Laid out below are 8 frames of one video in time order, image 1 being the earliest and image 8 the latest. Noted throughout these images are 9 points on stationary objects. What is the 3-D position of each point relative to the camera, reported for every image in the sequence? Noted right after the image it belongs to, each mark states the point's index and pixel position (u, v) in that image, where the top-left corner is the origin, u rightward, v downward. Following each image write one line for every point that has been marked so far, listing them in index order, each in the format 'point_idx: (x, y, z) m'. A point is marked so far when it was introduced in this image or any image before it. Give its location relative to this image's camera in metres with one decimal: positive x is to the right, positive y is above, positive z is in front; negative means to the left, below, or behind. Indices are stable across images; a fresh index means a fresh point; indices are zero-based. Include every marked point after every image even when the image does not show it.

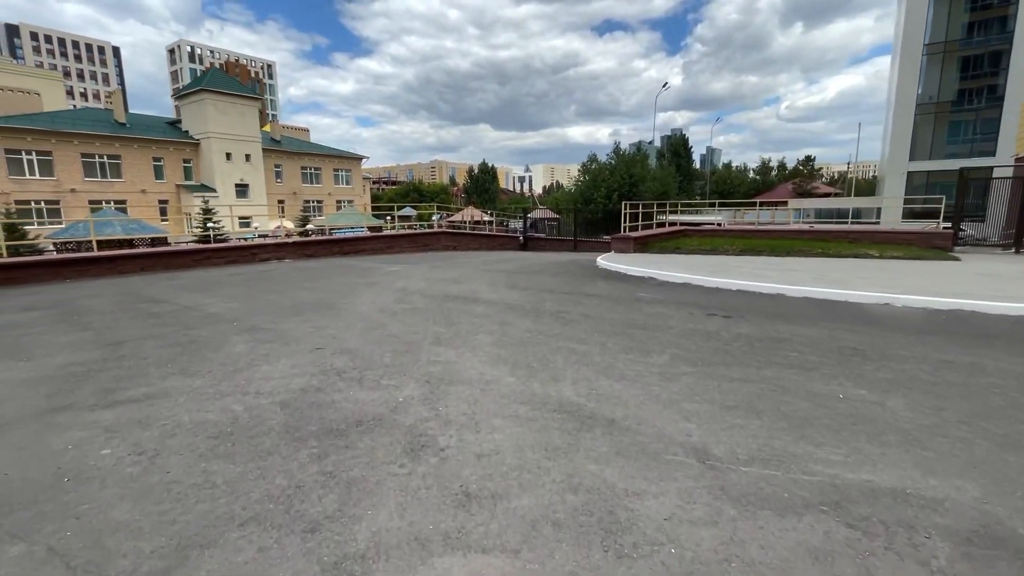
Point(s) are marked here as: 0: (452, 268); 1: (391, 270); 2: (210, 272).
0: (-1.4, +0.4, +10.9) m
1: (-2.7, +0.4, +10.8) m
2: (-6.6, +0.3, +10.4) m
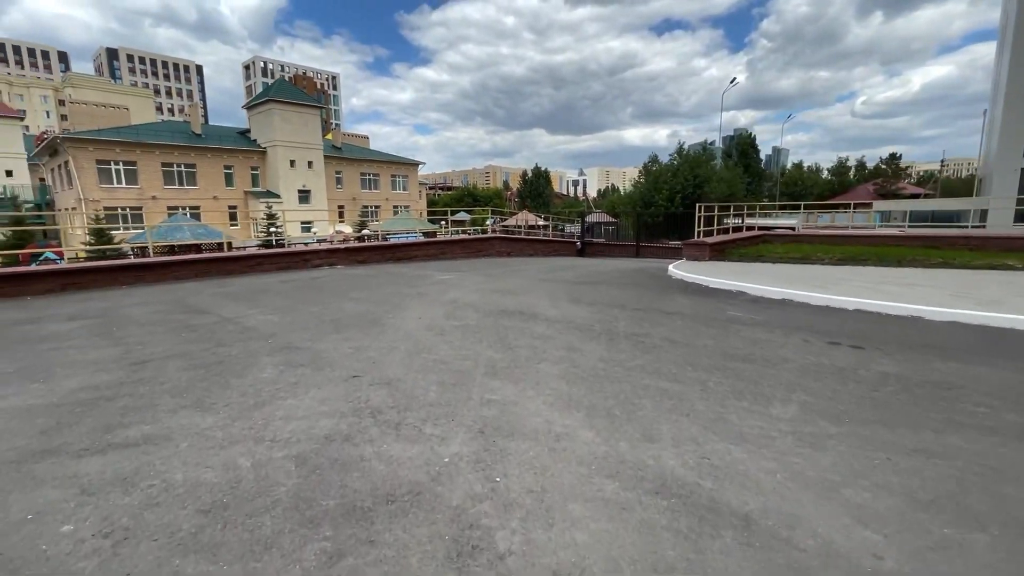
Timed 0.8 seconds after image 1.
0: (-0.1, +0.2, +10.0) m
1: (-1.5, +0.2, +10.1) m
2: (-5.4, +0.2, +10.1) m
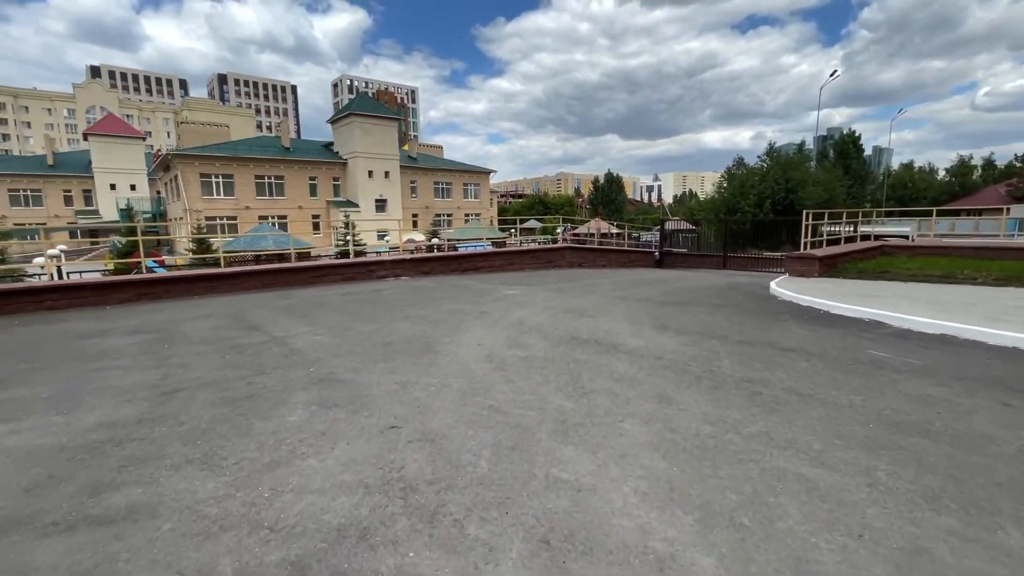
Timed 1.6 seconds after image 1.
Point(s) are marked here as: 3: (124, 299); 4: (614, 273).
0: (+1.3, -0.1, +9.0) m
1: (-0.1, -0.1, +9.3) m
2: (-3.9, -0.1, +9.9) m
3: (-7.1, -0.2, +8.8) m
4: (+3.2, +0.5, +14.9) m
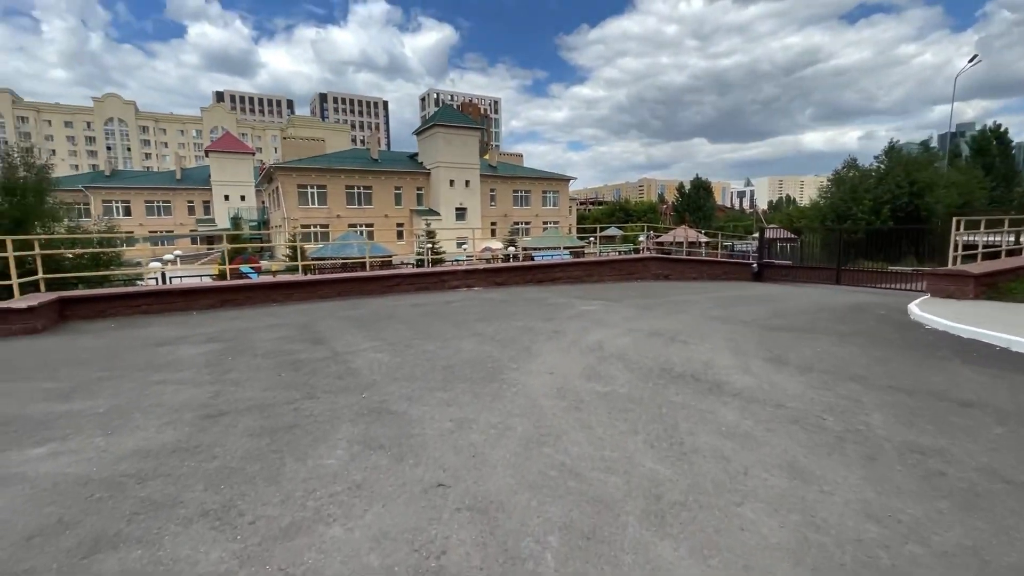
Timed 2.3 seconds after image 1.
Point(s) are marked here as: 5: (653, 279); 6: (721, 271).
0: (+2.6, -0.4, +8.0) m
1: (+1.3, -0.4, +8.4) m
2: (-2.4, -0.3, +9.6) m
3: (-5.7, -0.3, +9.1) m
4: (+5.5, 0.0, +13.4) m
5: (+4.4, +0.3, +14.9) m
6: (+7.4, +0.6, +16.8) m
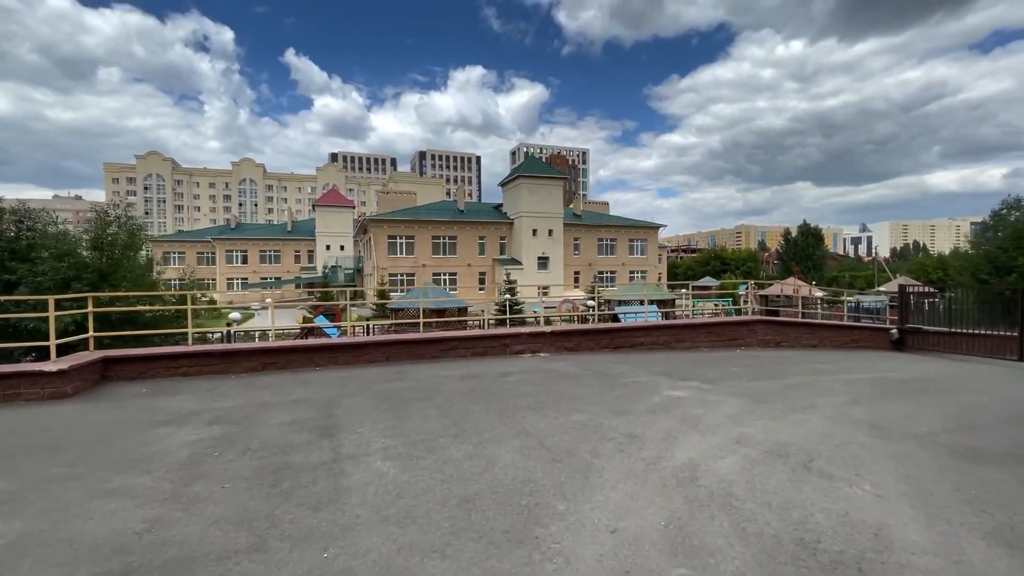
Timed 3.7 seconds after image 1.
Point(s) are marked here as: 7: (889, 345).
0: (+3.4, -1.5, +5.8) m
1: (+2.2, -1.5, +6.5) m
2: (-1.2, -1.5, +8.4) m
3: (-4.6, -1.4, +8.4) m
4: (+7.2, -1.6, +10.7) m
5: (+6.4, -1.5, +12.4) m
6: (+9.7, -1.4, +13.7) m
7: (+11.6, -1.8, +14.7) m
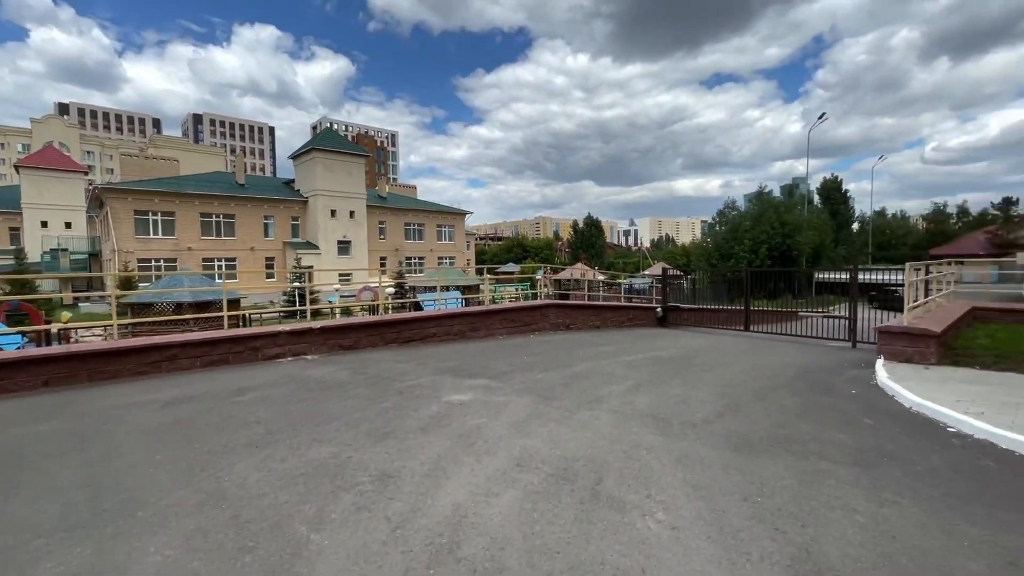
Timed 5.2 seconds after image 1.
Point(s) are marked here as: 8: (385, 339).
0: (+0.7, -1.3, +5.2) m
1: (-0.6, -1.3, +5.4) m
2: (-4.5, -1.3, +5.8) m
3: (-7.7, -1.3, +4.6) m
4: (+2.4, -1.2, +11.2) m
5: (+1.0, -1.1, +12.4) m
6: (+3.5, -0.9, +14.9) m
7: (+4.9, -1.2, +16.6) m
8: (-2.5, -1.0, +9.3) m
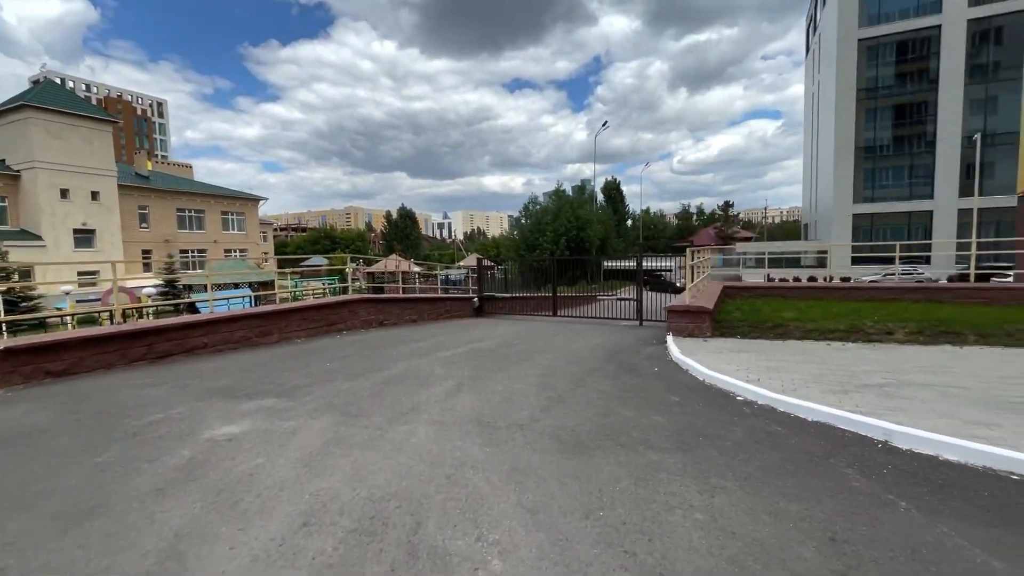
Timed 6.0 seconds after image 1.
0: (-1.1, -1.2, +4.3) m
1: (-2.4, -1.3, +4.0) m
2: (-6.2, -1.4, +2.9) m
3: (-8.7, -1.5, +0.6) m
4: (-1.8, -1.0, +10.5) m
5: (-3.5, -0.9, +11.1) m
6: (-2.1, -0.6, +14.3) m
7: (-1.4, -0.8, +16.4) m
8: (-5.6, -1.0, +7.0) m
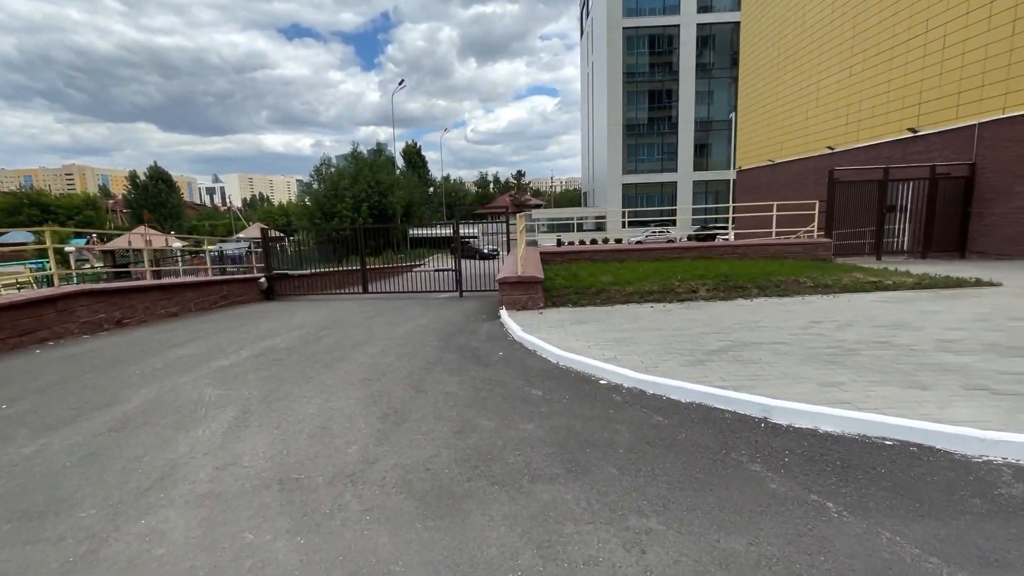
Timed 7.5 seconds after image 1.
0: (-2.1, -1.2, +2.5) m
1: (-3.2, -1.4, +1.7) m
2: (-6.2, -1.8, -0.7) m
3: (-7.6, -2.3, -3.8) m
4: (-5.2, -0.7, +7.9) m
5: (-7.0, -0.7, +7.8) m
6: (-7.0, -0.2, +11.3) m
7: (-7.2, -0.2, +13.5) m
8: (-7.3, -1.2, +3.2) m
